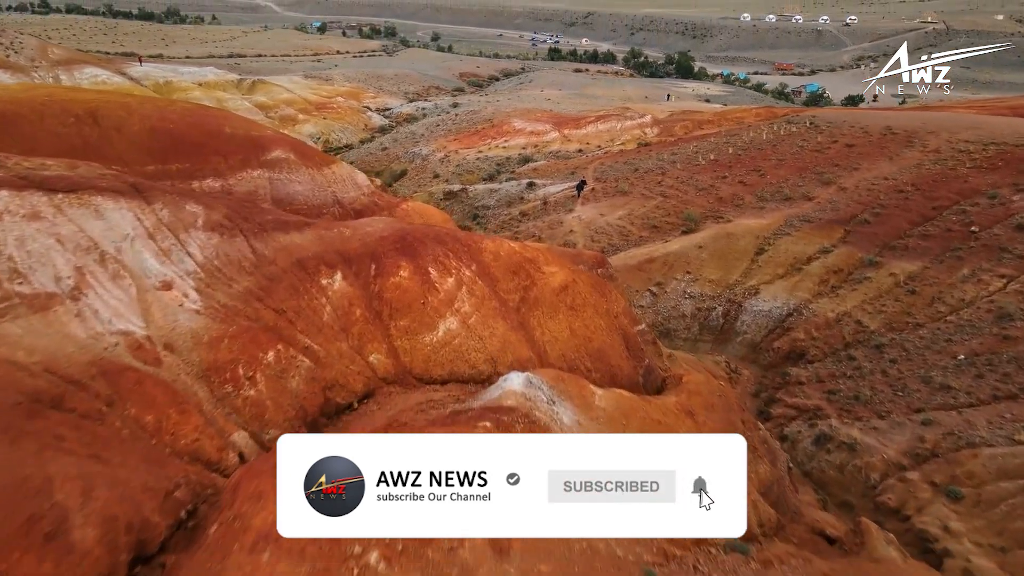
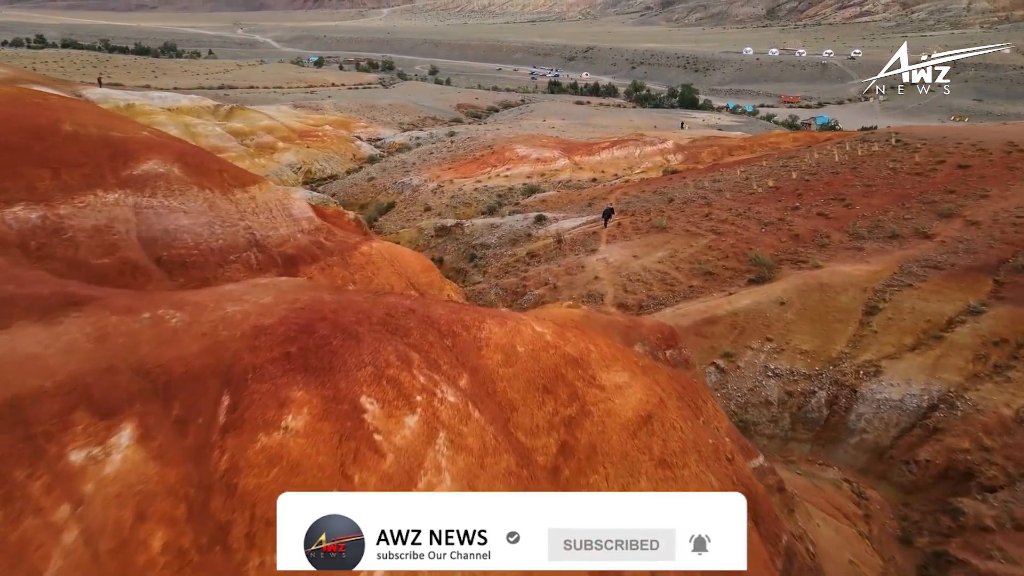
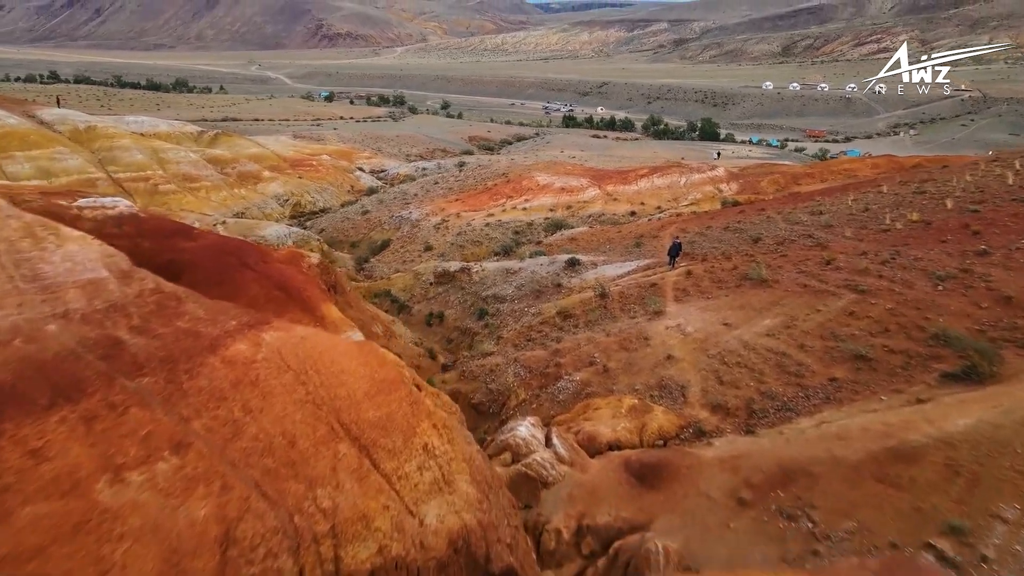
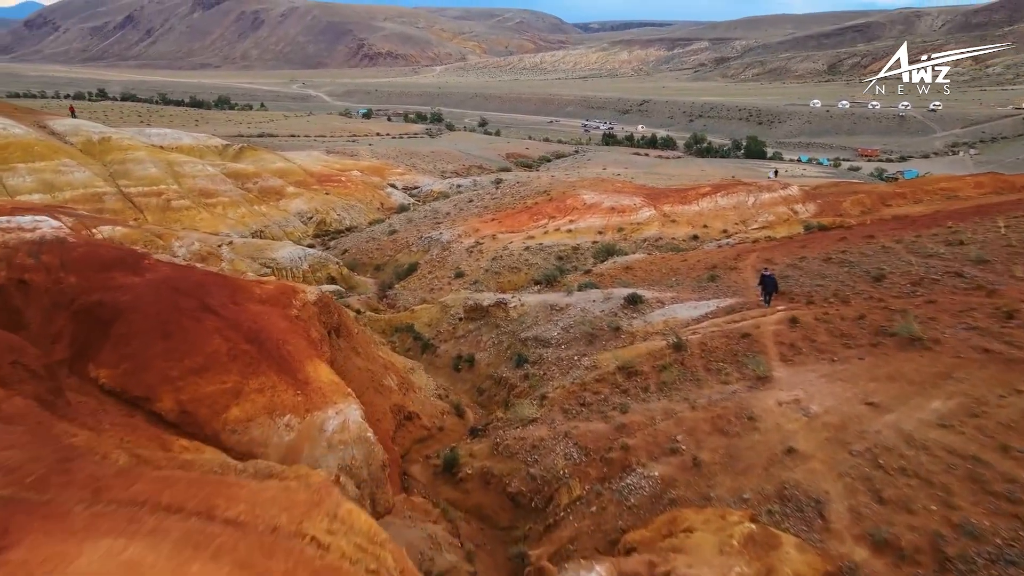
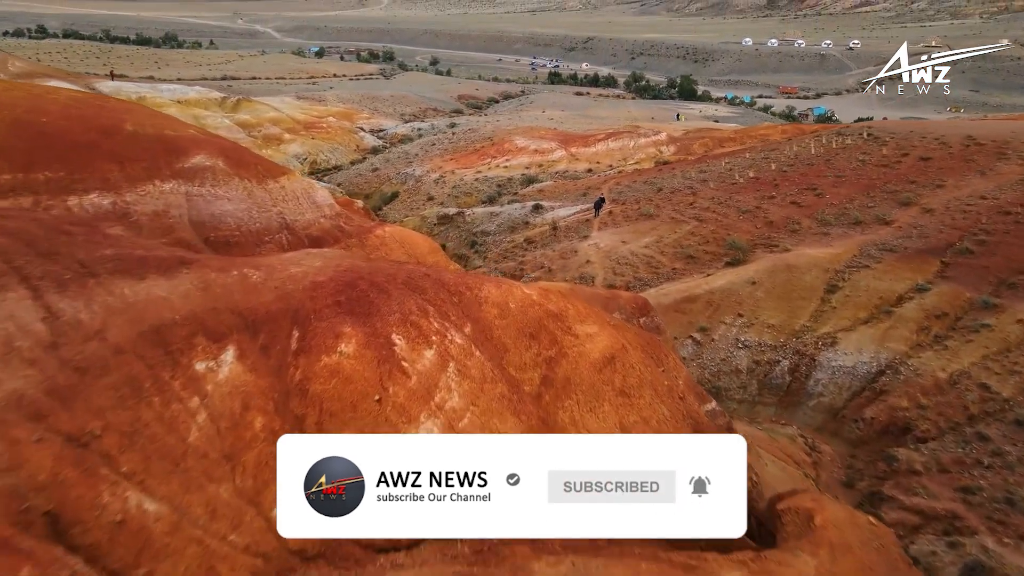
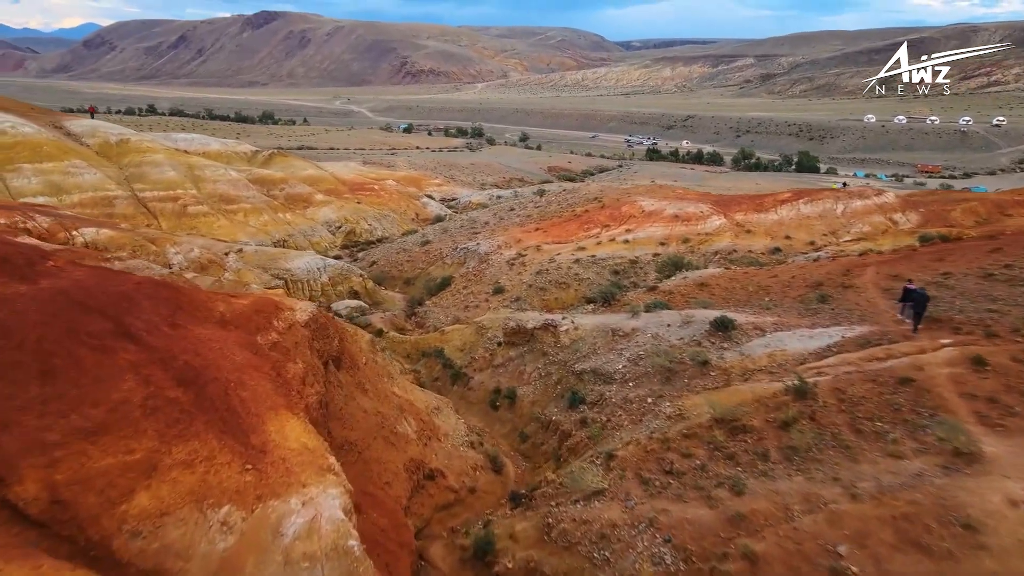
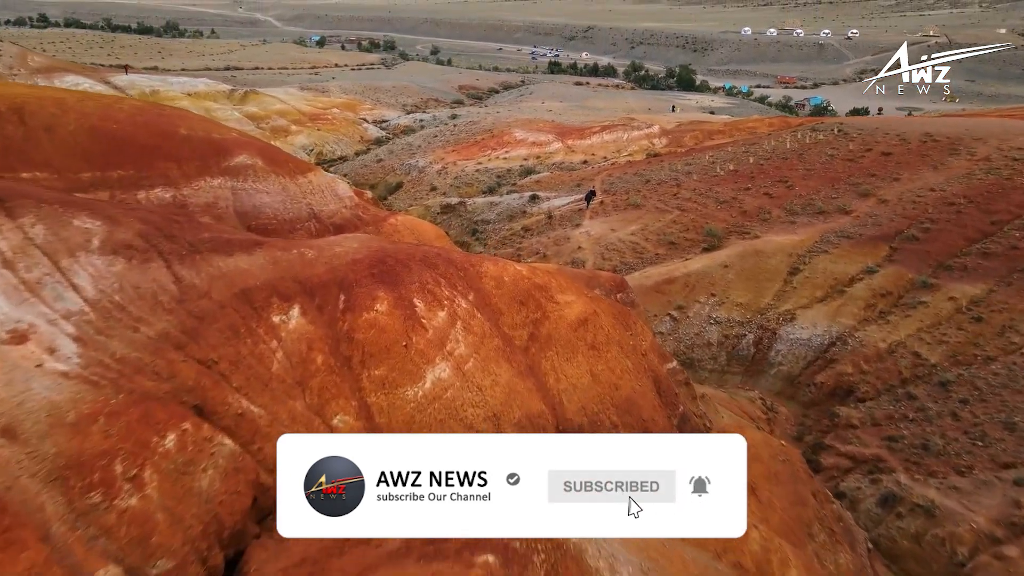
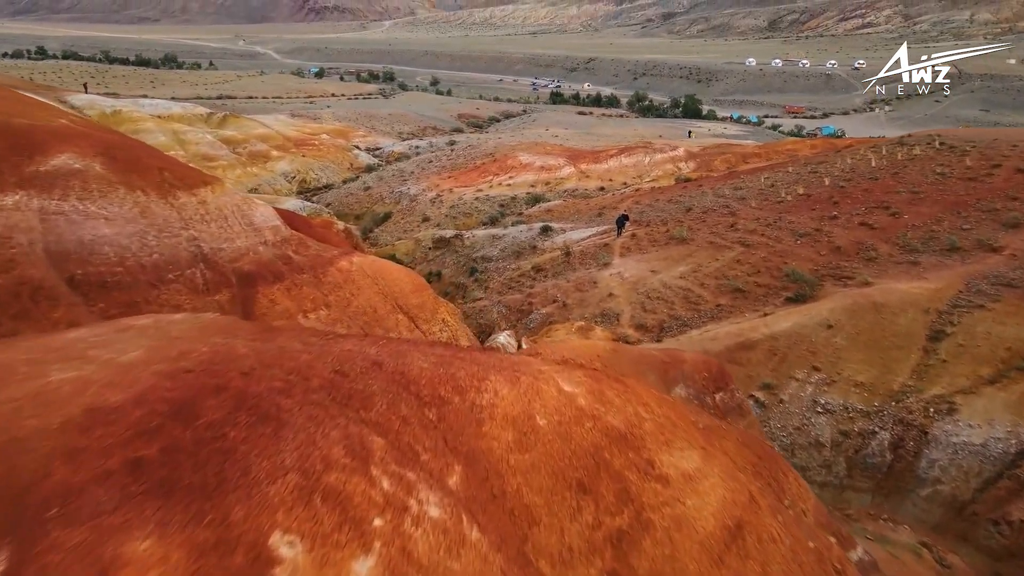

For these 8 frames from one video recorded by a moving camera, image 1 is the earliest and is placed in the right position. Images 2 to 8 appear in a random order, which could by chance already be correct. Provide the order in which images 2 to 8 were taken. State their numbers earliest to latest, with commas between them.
7, 5, 2, 8, 3, 4, 6
